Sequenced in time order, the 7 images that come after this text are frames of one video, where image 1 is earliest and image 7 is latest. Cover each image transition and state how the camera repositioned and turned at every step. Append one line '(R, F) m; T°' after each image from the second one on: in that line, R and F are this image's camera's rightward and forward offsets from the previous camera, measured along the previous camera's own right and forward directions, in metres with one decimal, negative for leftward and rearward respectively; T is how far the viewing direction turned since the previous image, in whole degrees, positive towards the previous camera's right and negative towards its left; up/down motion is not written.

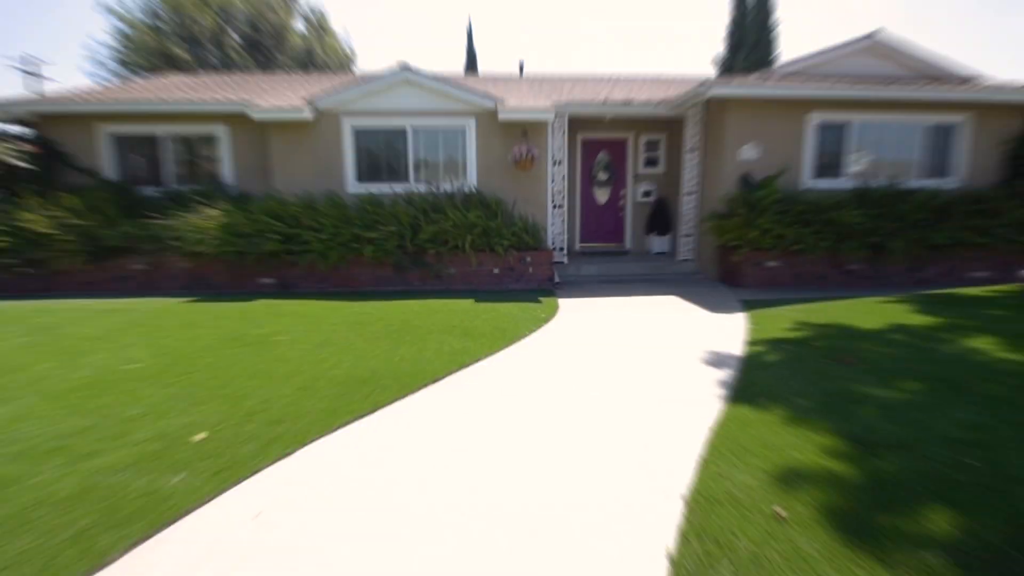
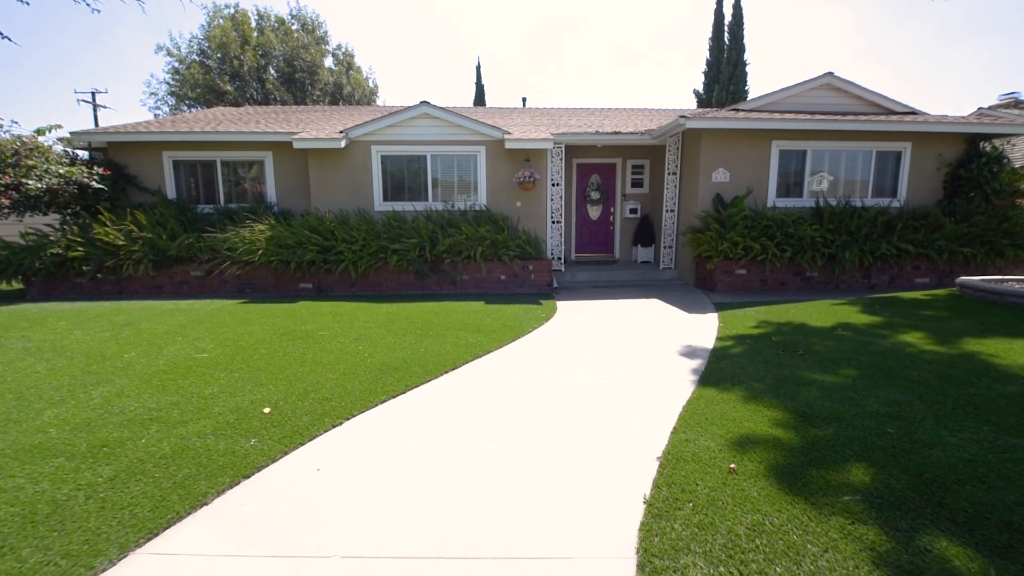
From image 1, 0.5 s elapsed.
(+0.3, -1.0) m; -2°
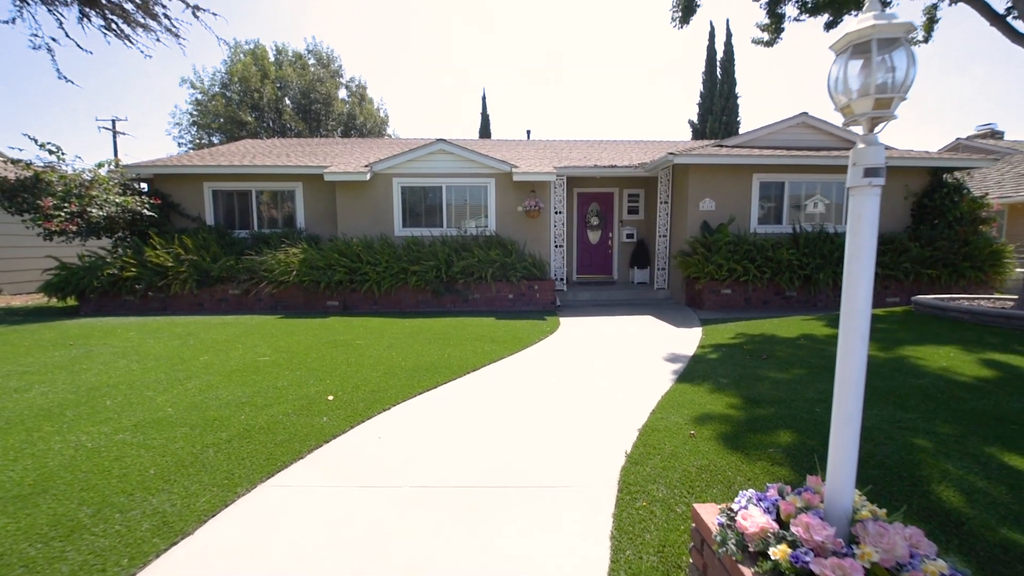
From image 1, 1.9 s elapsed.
(-0.1, -0.9) m; 0°
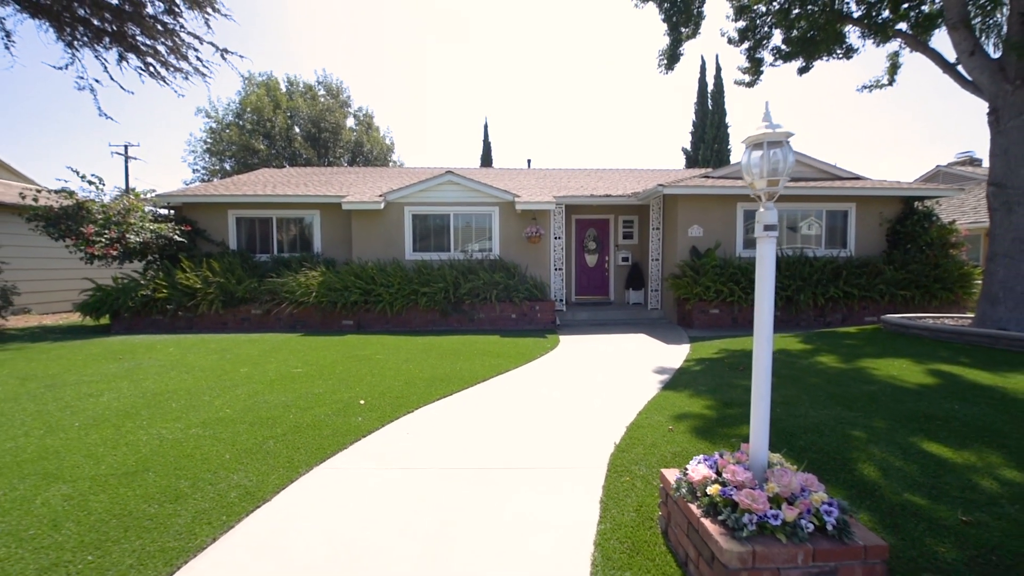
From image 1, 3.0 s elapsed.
(-0.1, -0.7) m; 0°
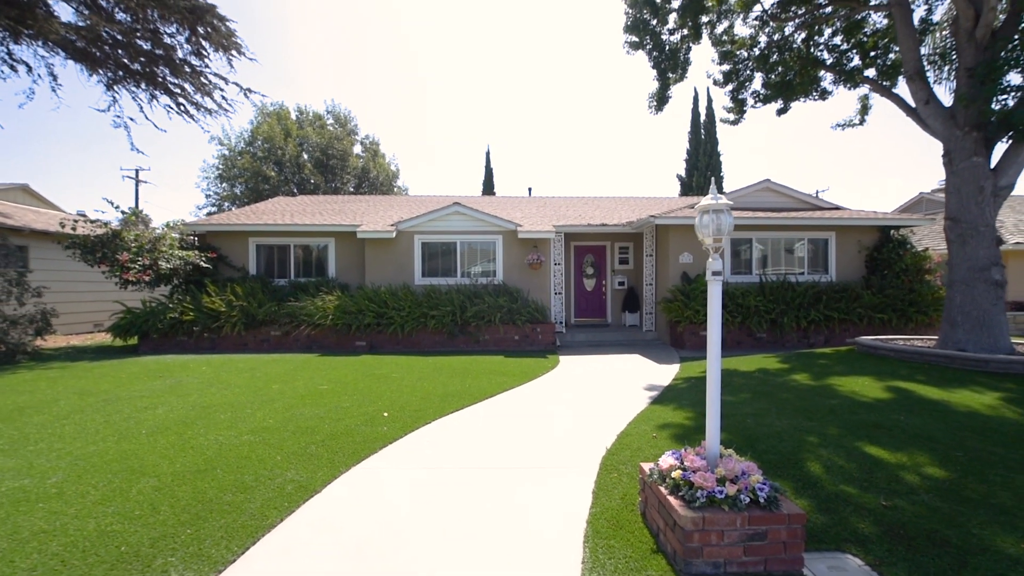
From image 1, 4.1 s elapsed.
(-0.1, -0.7) m; 0°
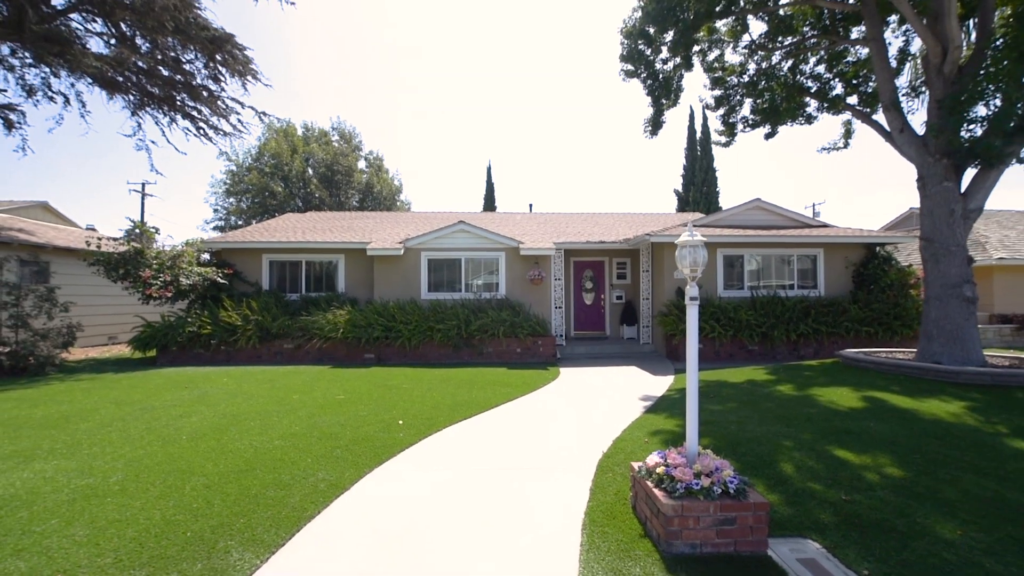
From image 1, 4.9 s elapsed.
(-0.1, -0.5) m; 0°
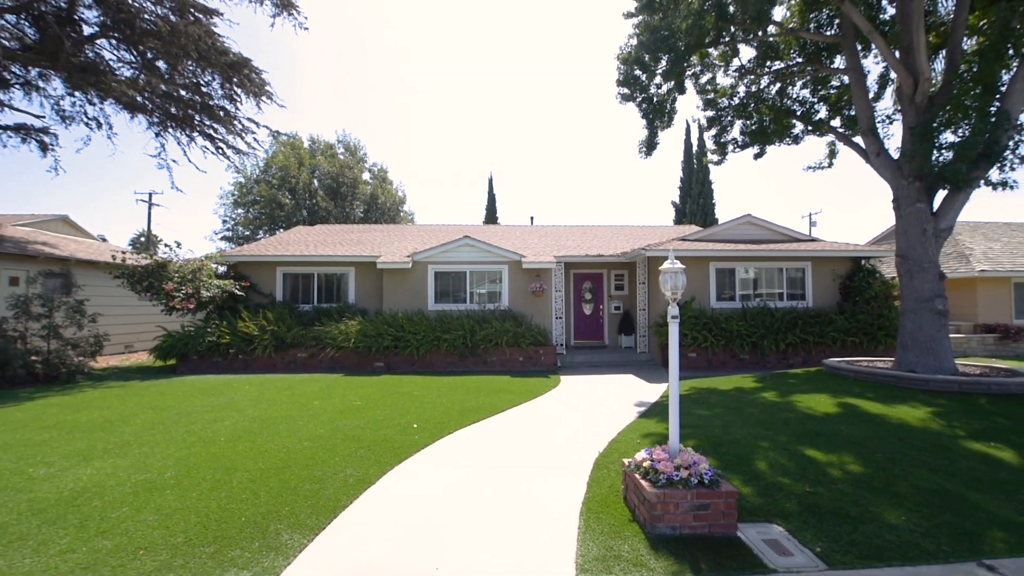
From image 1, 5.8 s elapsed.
(-0.1, -0.6) m; 0°
